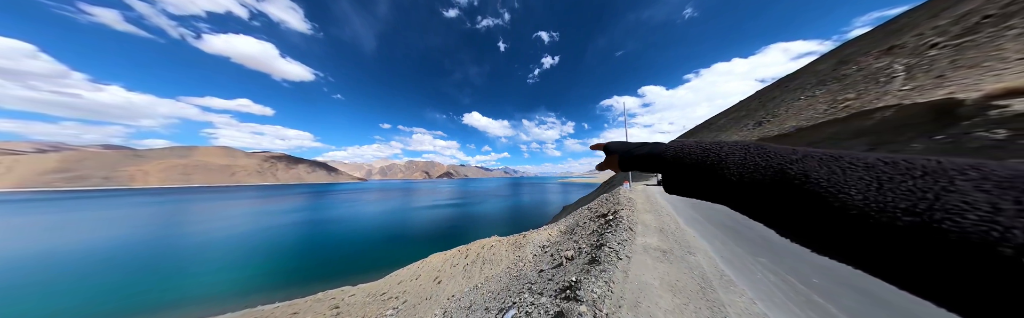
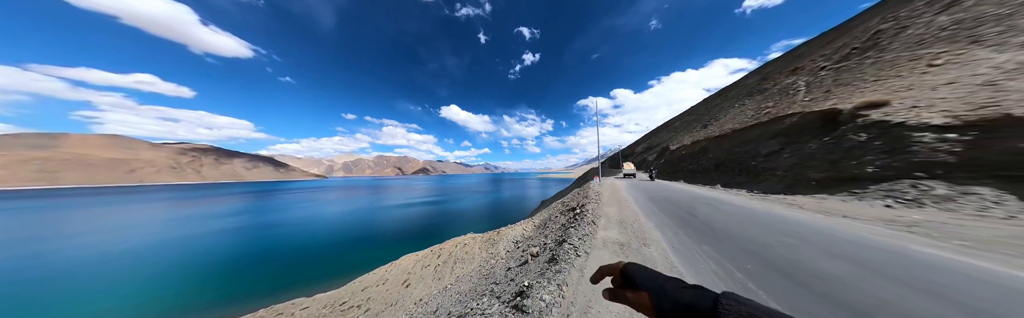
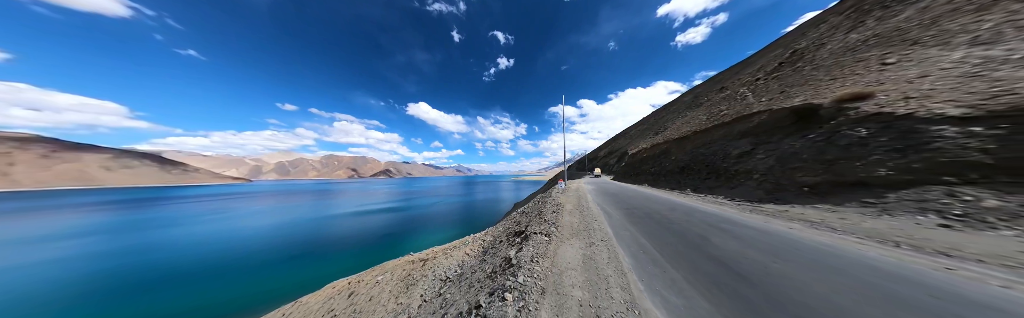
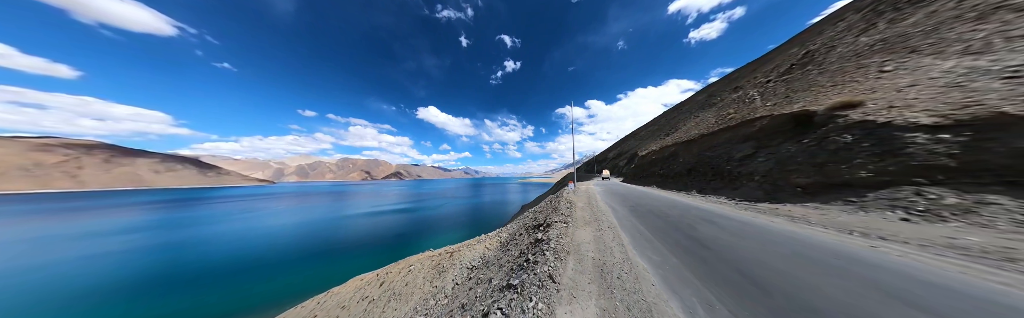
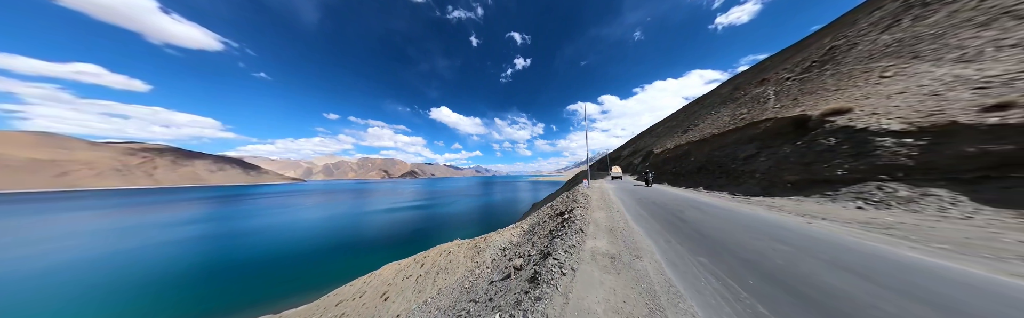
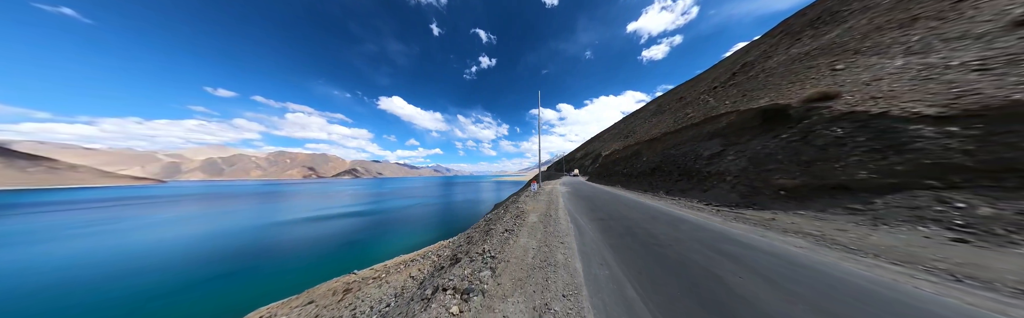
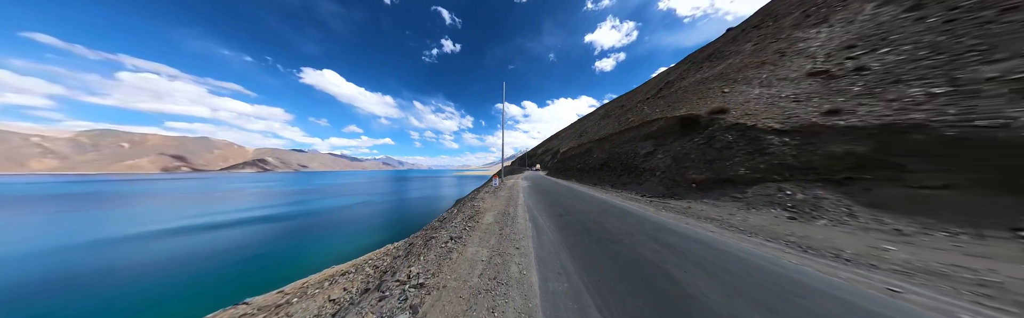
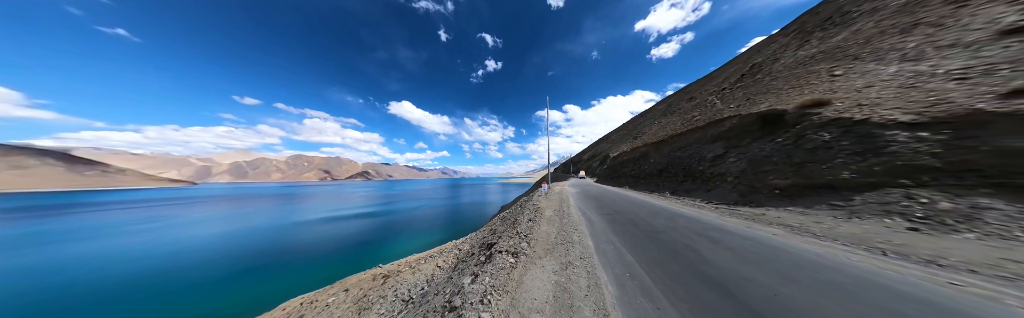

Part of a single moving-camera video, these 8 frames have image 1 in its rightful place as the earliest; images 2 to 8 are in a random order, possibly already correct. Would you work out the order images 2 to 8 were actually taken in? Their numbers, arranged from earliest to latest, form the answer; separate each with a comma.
2, 5, 4, 3, 8, 6, 7
